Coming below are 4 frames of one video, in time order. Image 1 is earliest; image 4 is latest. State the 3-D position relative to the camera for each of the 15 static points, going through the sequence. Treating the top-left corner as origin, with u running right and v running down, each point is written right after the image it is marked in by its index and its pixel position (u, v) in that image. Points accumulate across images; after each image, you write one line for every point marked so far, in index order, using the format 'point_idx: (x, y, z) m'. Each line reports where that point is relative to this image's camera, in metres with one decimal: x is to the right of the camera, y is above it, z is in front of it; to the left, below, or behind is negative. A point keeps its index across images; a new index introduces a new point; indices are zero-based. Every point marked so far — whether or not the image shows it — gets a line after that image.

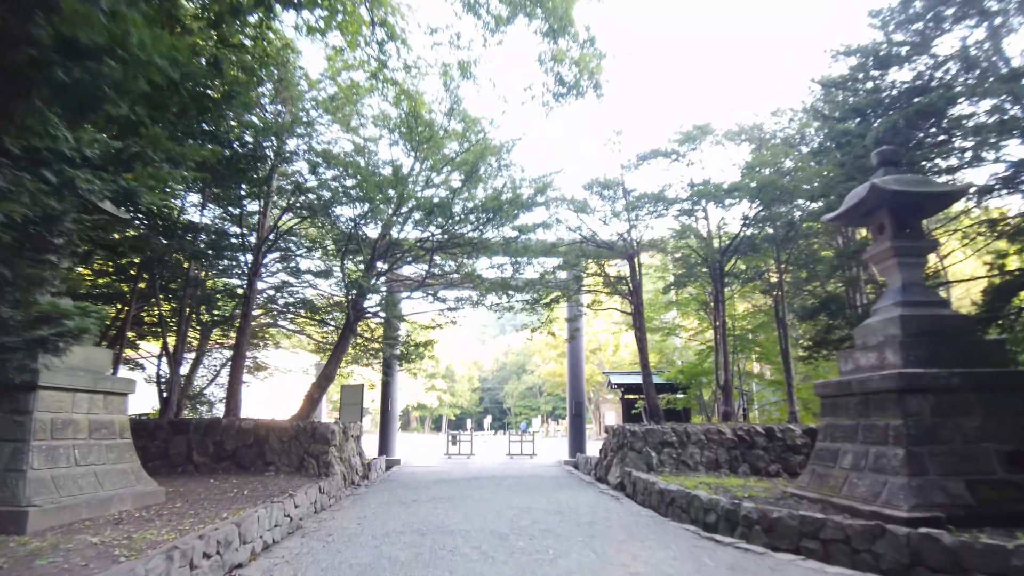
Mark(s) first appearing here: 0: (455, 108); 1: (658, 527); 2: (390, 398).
0: (-0.9, +2.7, +9.7) m
1: (+1.3, -2.2, +5.7) m
2: (-2.9, -2.6, +14.8) m
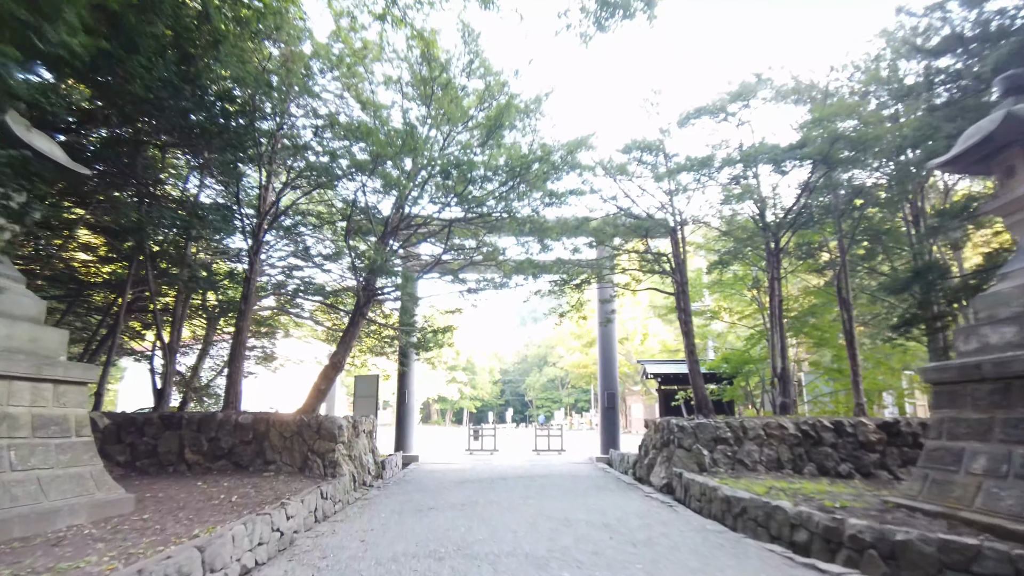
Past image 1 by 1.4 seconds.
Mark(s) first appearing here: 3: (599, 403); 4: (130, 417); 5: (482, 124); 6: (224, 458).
0: (-0.5, +3.1, +8.6) m
1: (+1.6, -1.9, +4.6) m
2: (-2.3, -2.2, +13.8) m
3: (+1.8, -2.3, +12.8) m
4: (-5.0, -1.7, +8.2) m
5: (-0.4, +2.3, +8.8) m
6: (-3.6, -2.1, +8.0) m
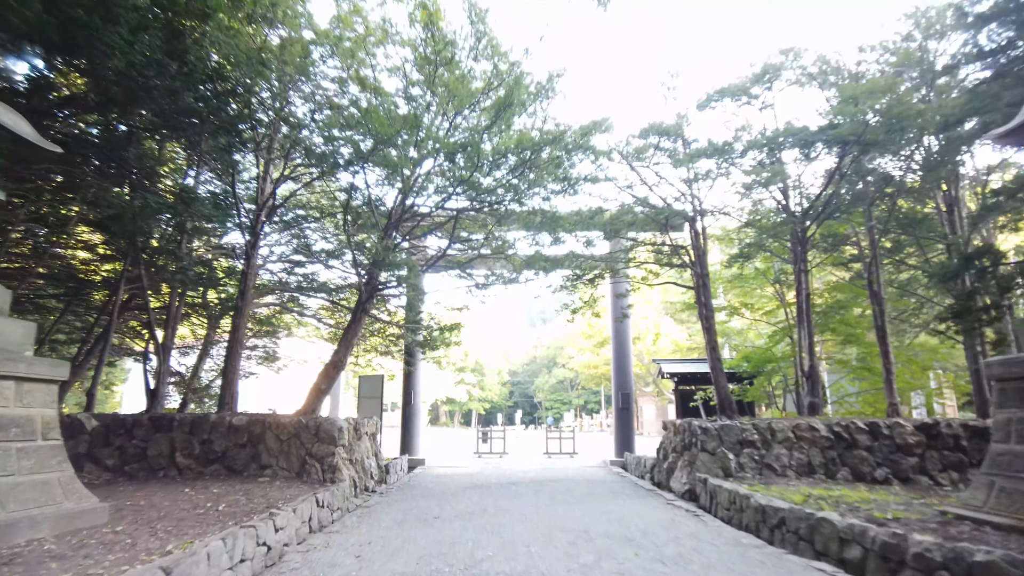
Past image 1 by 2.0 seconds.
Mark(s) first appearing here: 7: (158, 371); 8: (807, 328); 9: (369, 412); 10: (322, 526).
0: (-0.4, +3.1, +8.1) m
1: (+1.7, -1.8, +4.1) m
2: (-2.1, -2.1, +13.3) m
3: (+2.0, -2.2, +12.3) m
4: (-4.8, -1.6, +7.8) m
5: (-0.3, +2.4, +8.3) m
6: (-3.5, -2.1, +7.5) m
7: (-5.1, -1.2, +9.2) m
8: (+4.0, -0.5, +8.7) m
9: (-2.8, -2.5, +12.7) m
10: (-1.7, -2.2, +5.8) m
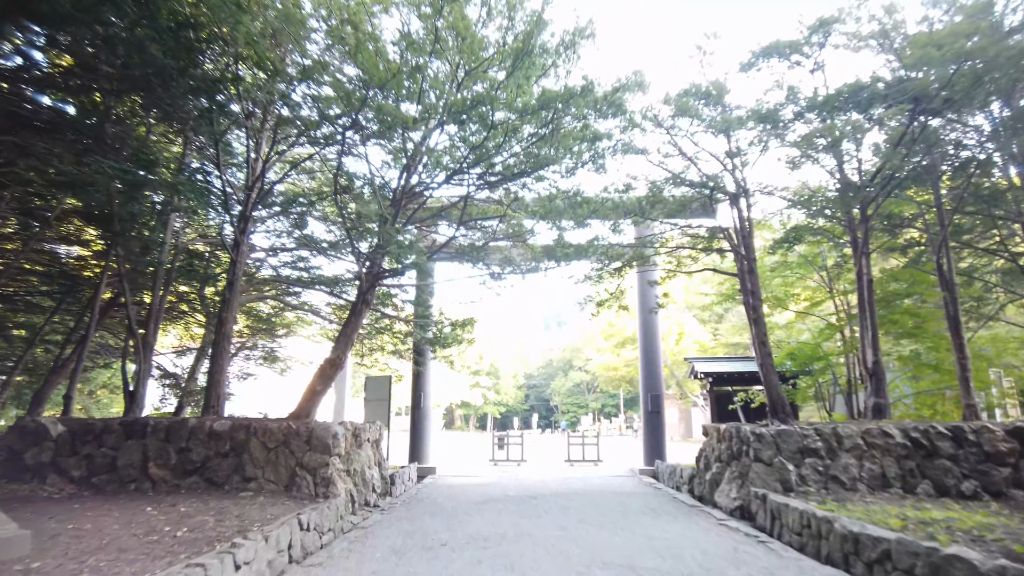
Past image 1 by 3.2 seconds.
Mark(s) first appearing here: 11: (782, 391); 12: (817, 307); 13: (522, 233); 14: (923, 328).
0: (-0.2, +3.3, +7.2) m
1: (+1.8, -1.6, +3.0) m
2: (-1.7, -2.0, +12.4) m
3: (+2.3, -2.1, +11.2) m
4: (-4.6, -1.5, +6.9) m
5: (-0.1, +2.5, +7.4) m
6: (-3.3, -1.9, +6.6) m
7: (-4.9, -1.1, +8.3) m
8: (+4.3, -0.4, +7.6) m
9: (-2.5, -2.4, +11.7) m
10: (-1.6, -2.0, +4.8) m
11: (+3.1, -1.2, +7.3) m
12: (+5.0, -0.3, +10.5) m
13: (+0.1, +0.8, +9.1) m
14: (+5.8, -0.6, +9.0) m
